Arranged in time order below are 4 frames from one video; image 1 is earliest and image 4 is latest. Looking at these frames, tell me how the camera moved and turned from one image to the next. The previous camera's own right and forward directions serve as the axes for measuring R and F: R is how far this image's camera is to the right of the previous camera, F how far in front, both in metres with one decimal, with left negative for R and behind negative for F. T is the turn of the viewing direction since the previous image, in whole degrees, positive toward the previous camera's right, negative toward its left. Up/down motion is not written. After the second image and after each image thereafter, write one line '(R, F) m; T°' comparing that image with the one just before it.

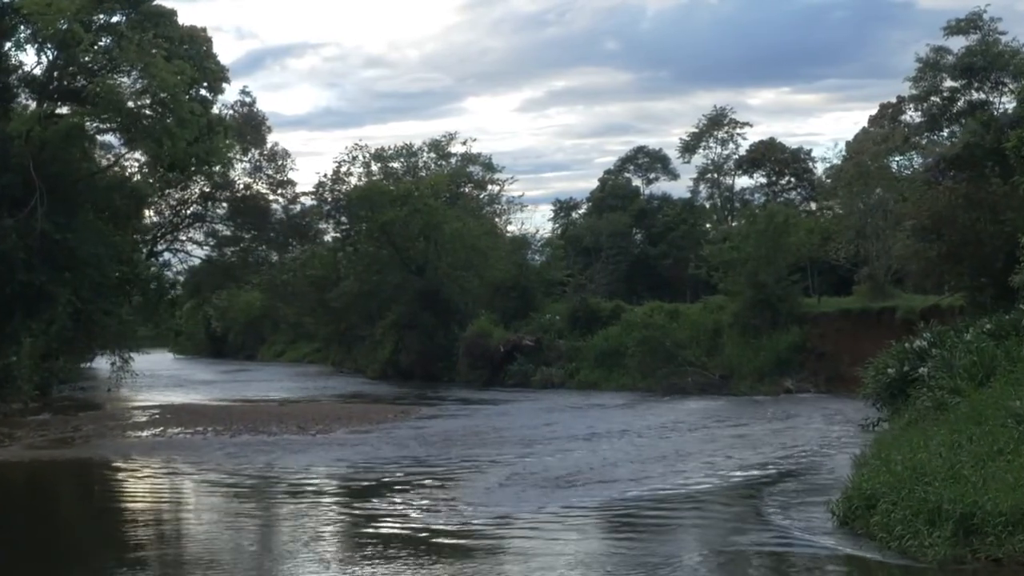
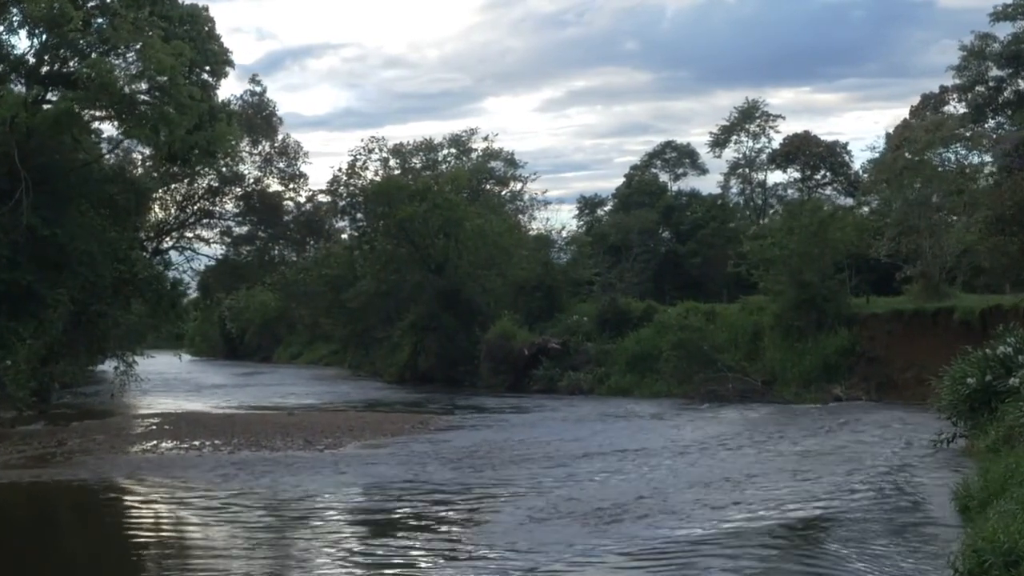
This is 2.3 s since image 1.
(-0.2, +2.4) m; -1°
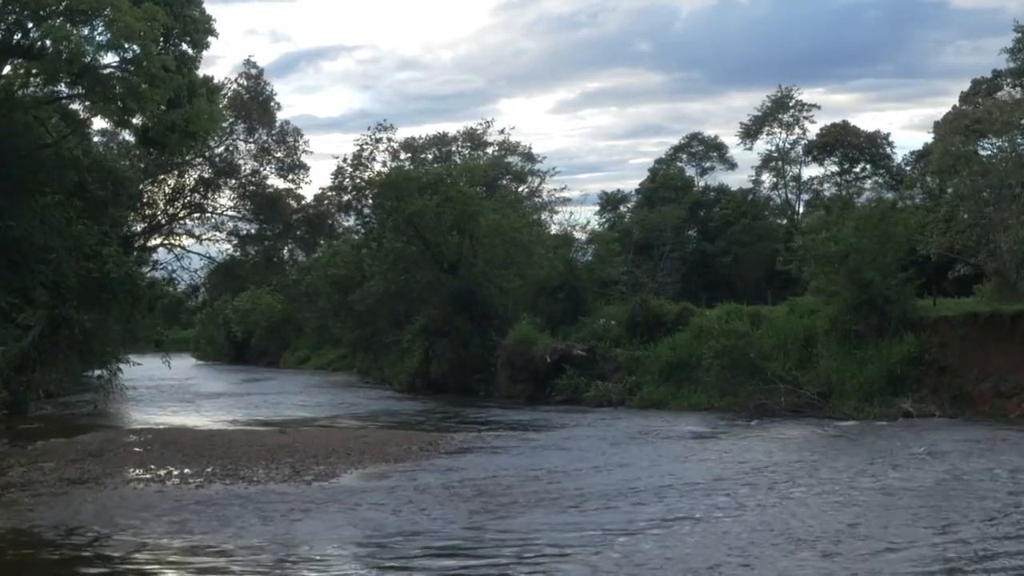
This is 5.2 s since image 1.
(-0.2, +3.7) m; -1°
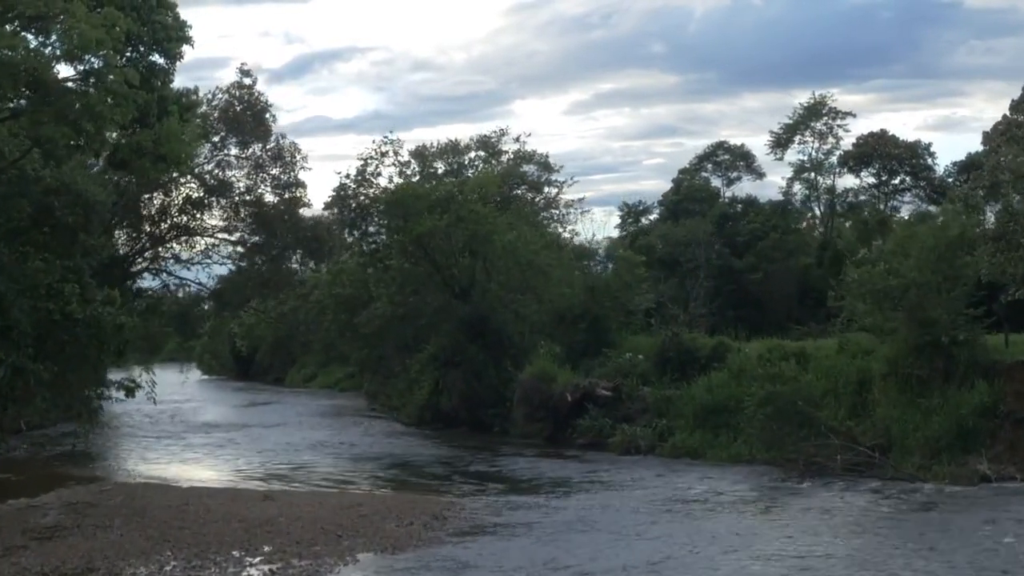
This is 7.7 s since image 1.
(-0.1, +3.3) m; -1°
